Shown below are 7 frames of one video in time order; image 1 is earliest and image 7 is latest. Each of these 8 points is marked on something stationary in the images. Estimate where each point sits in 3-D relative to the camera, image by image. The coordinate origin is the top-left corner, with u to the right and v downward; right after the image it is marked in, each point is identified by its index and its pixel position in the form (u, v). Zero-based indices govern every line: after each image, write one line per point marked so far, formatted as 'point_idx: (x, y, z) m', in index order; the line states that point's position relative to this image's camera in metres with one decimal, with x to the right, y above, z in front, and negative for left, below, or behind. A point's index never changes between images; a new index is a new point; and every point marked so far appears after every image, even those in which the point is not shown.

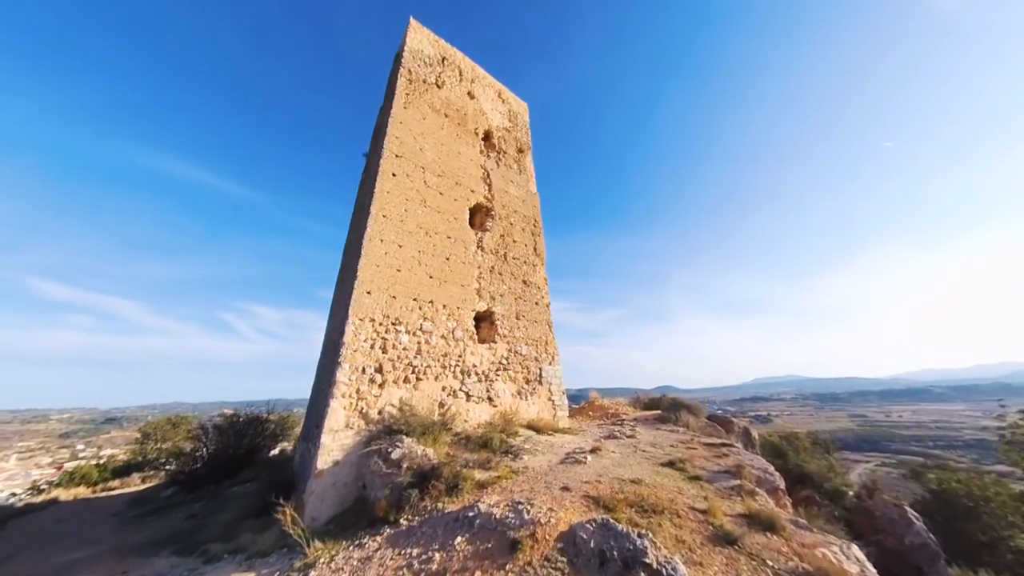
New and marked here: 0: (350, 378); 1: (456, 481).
0: (-3.3, -1.8, +5.8) m
1: (-0.9, -2.9, +4.3) m
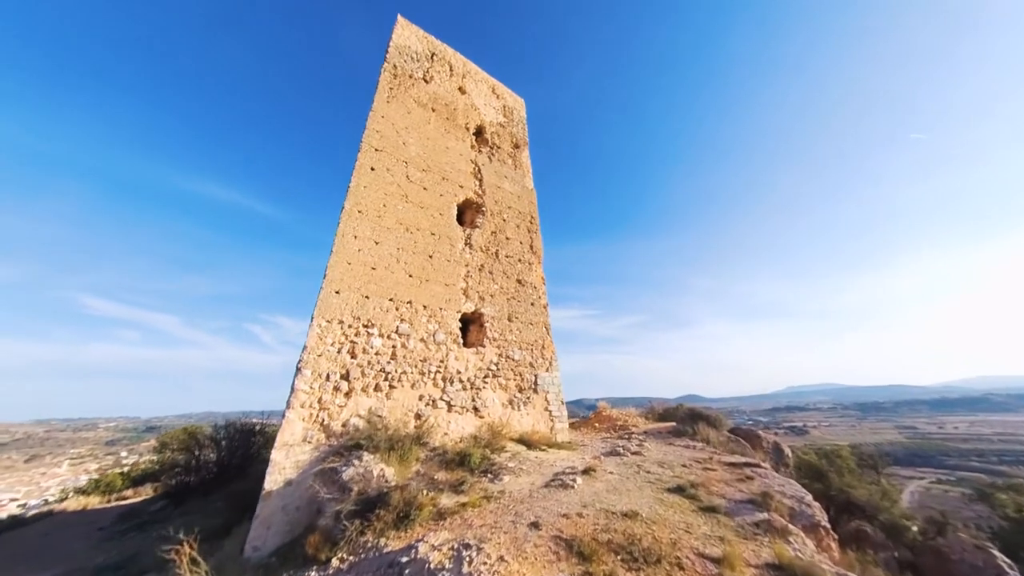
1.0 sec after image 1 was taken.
0: (-3.7, -1.8, +5.2) m
1: (-1.3, -2.8, +3.6) m
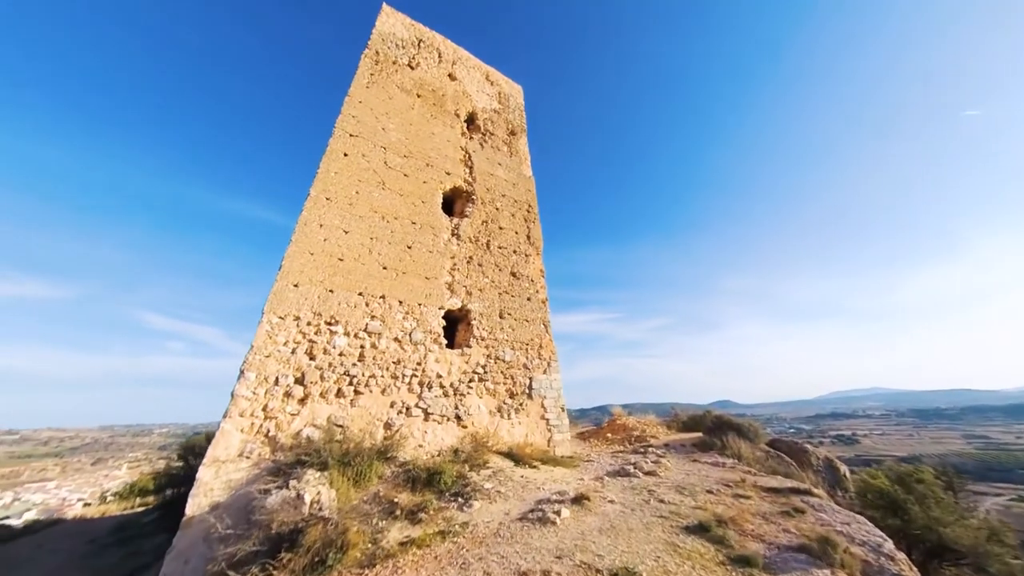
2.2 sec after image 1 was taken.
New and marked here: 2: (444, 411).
0: (-4.1, -1.7, +4.5) m
1: (-1.8, -2.6, +2.7) m
2: (-1.4, -2.5, +5.9) m
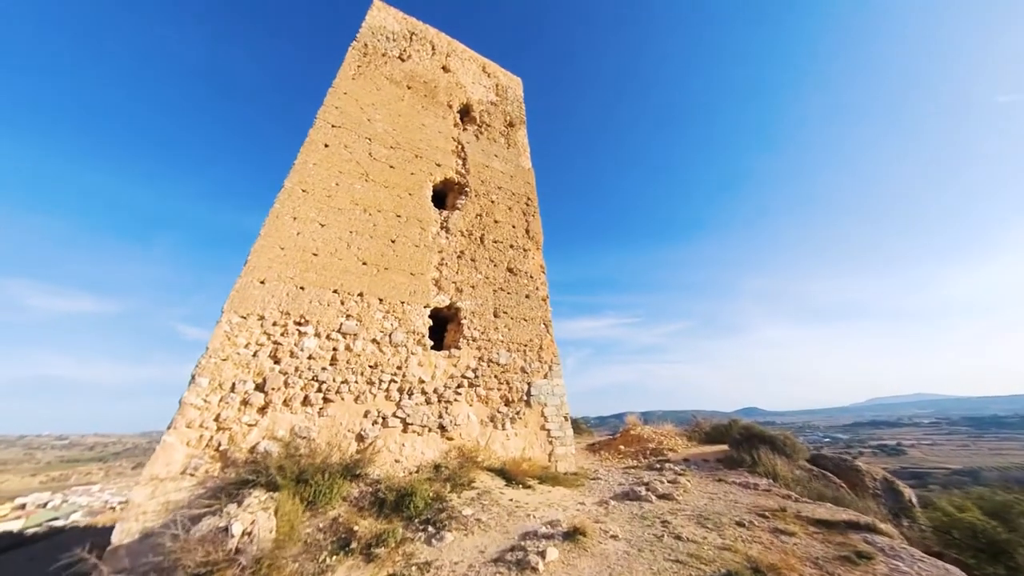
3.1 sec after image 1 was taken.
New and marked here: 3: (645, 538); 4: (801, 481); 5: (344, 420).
0: (-4.3, -1.6, +4.0) m
1: (-2.1, -2.4, +2.1) m
2: (-1.6, -2.4, +5.2) m
3: (+1.5, -2.8, +3.2) m
4: (+5.1, -3.4, +5.1) m
5: (-2.8, -2.2, +4.7) m
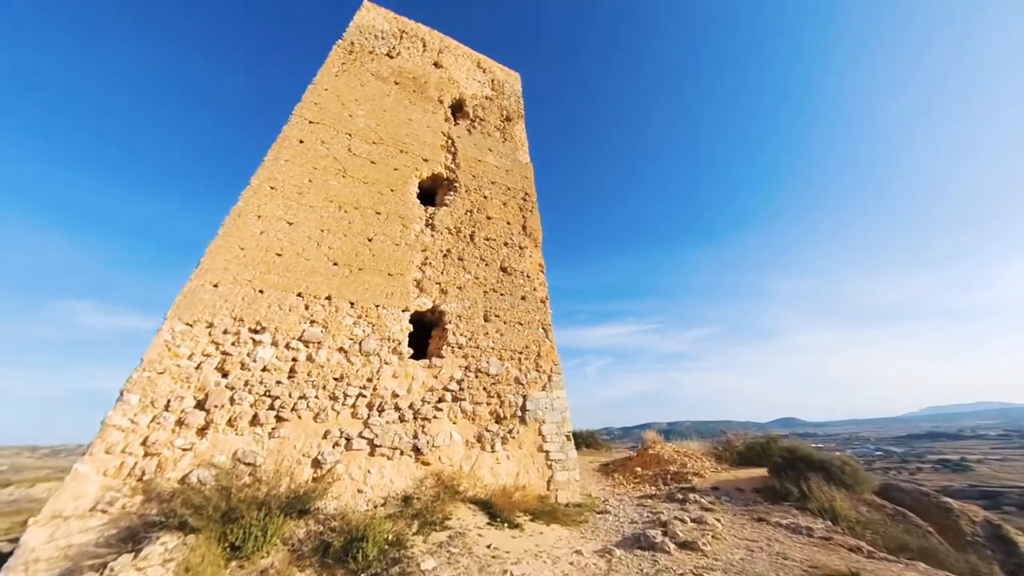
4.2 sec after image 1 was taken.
0: (-4.6, -1.6, +3.5) m
1: (-2.5, -2.3, +1.4) m
2: (-1.8, -2.4, +4.5) m
3: (+1.2, -2.6, +2.3) m
4: (+4.9, -3.2, +3.9) m
5: (-3.0, -2.2, +4.0) m
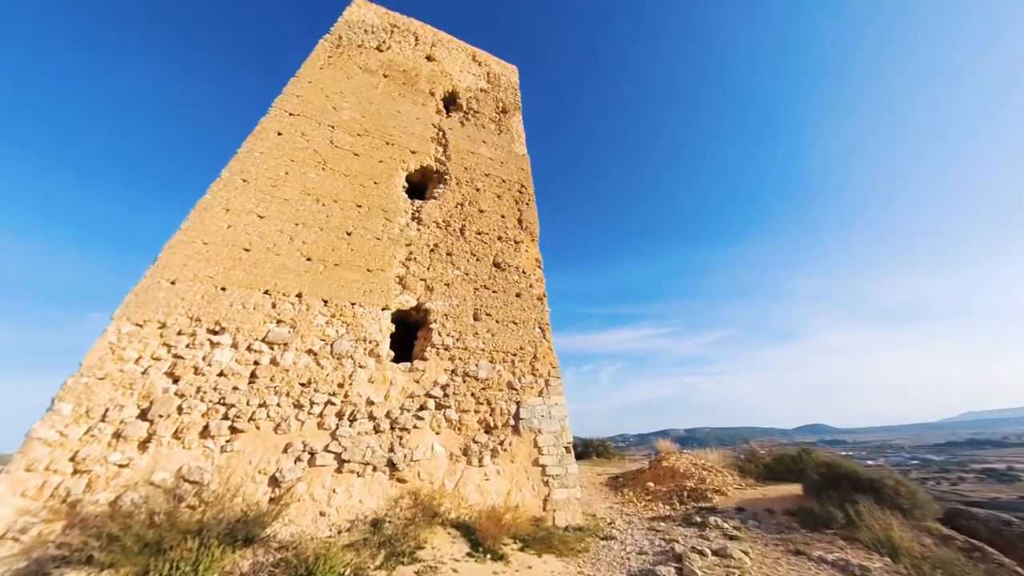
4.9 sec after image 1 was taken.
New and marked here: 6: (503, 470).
0: (-4.8, -1.6, +3.1) m
1: (-2.8, -2.2, +1.0) m
2: (-2.0, -2.4, +4.0) m
3: (+0.9, -2.5, +1.7) m
4: (+4.7, -3.0, +3.2) m
5: (-3.2, -2.1, +3.6) m
6: (-0.1, -2.9, +4.5) m
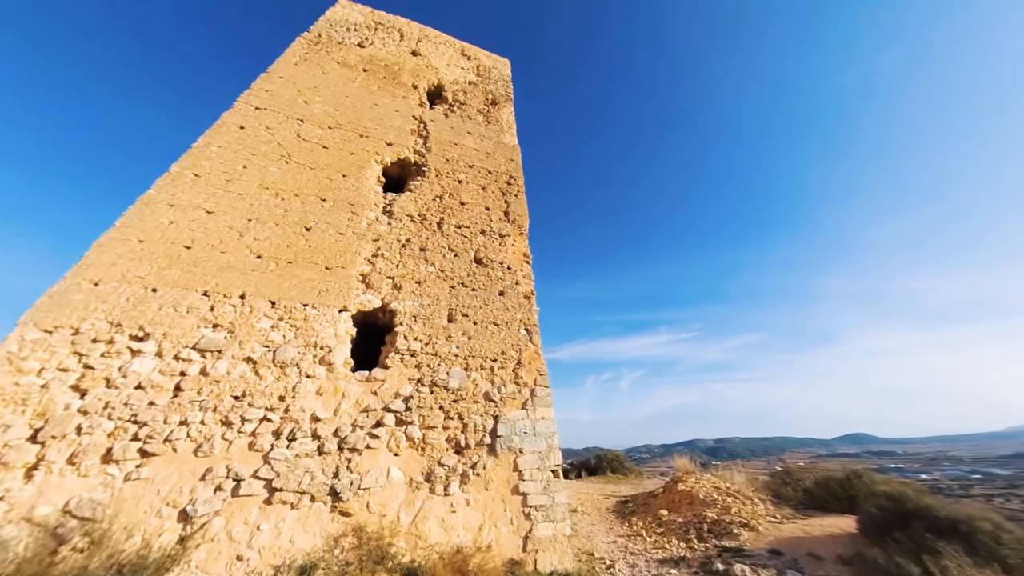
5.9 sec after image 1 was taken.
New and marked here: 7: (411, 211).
0: (-5.3, -1.6, +2.6) m
1: (-3.3, -2.1, +0.4) m
2: (-2.4, -2.3, +3.3) m
3: (+0.4, -2.2, +0.9) m
4: (+4.3, -2.8, +2.1) m
5: (-3.6, -2.1, +3.0) m
6: (-0.5, -2.8, +3.8) m
7: (-2.1, +1.6, +5.8) m
